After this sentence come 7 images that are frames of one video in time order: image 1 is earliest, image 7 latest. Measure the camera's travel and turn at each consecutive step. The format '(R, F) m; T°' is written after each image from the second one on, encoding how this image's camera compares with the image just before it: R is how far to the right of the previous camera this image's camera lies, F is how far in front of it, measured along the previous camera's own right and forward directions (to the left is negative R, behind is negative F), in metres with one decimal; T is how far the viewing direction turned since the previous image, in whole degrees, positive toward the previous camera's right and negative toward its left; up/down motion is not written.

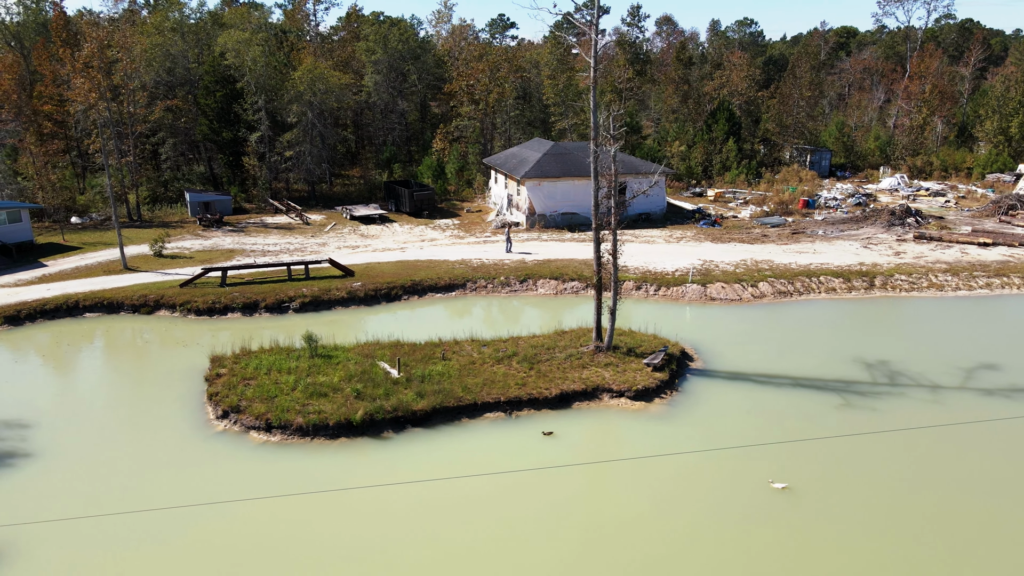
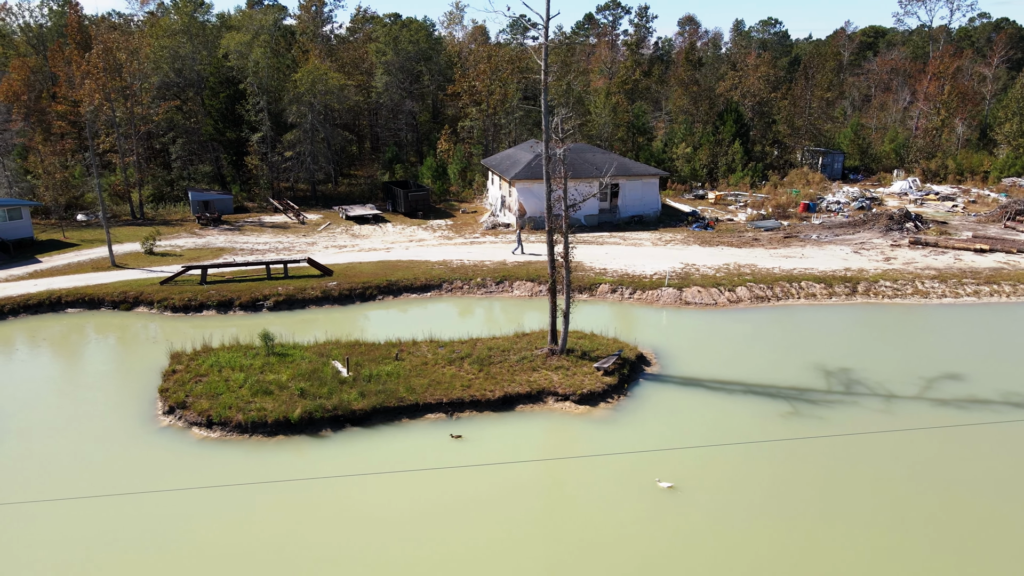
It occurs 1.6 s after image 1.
(+1.8, 0.0) m; -2°
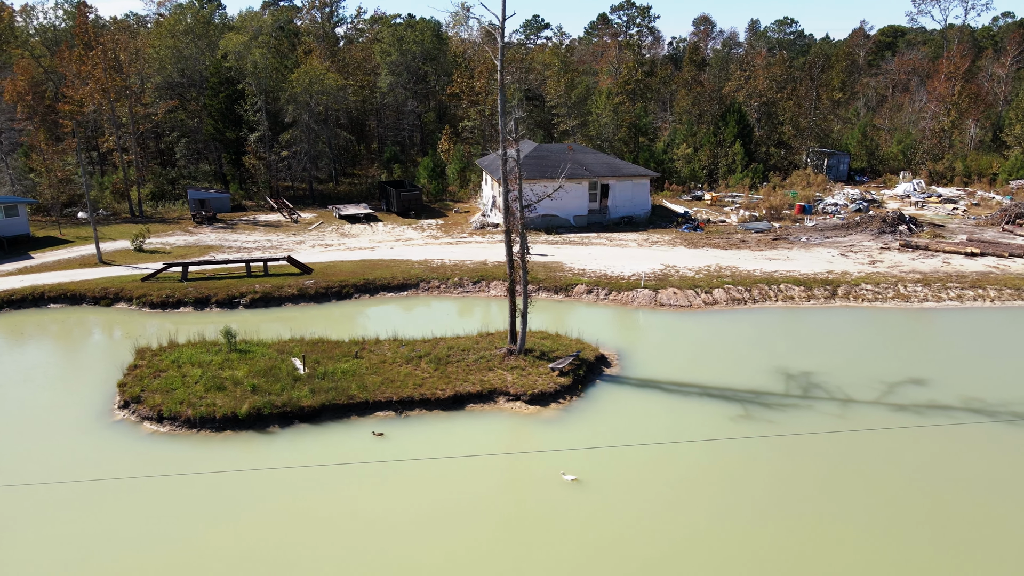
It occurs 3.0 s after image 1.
(+1.5, 0.0) m; -2°
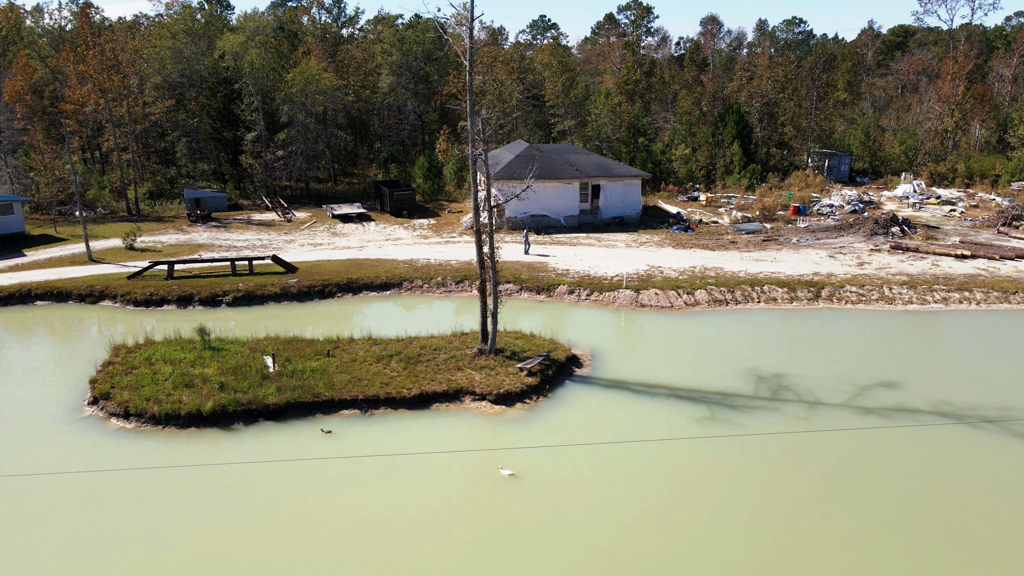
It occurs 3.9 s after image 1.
(+1.0, 0.0) m; -1°
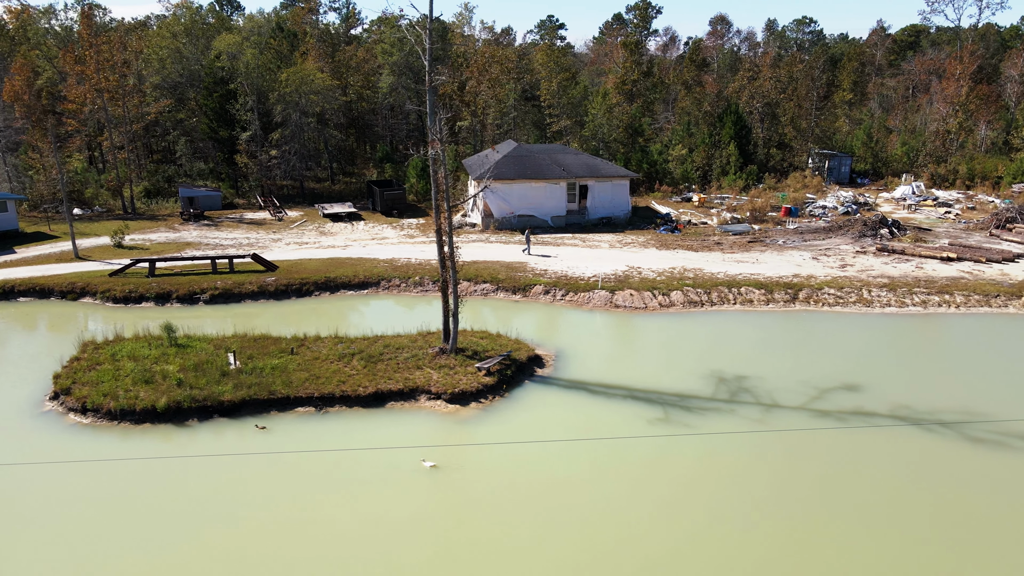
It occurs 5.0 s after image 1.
(+1.3, 0.0) m; -1°
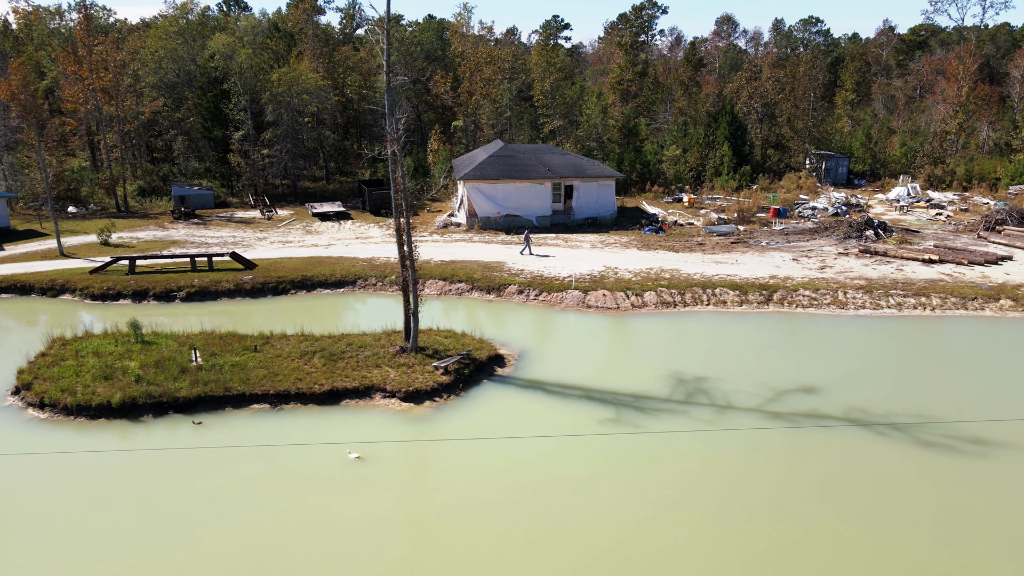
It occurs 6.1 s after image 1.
(+1.2, -0.1) m; -1°
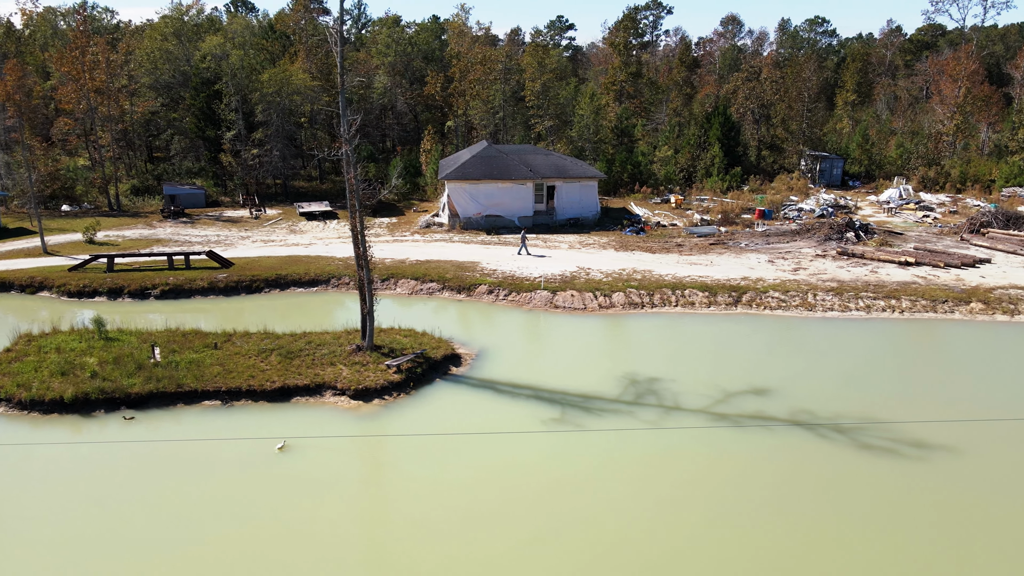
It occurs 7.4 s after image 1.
(+1.4, -0.1) m; -1°
